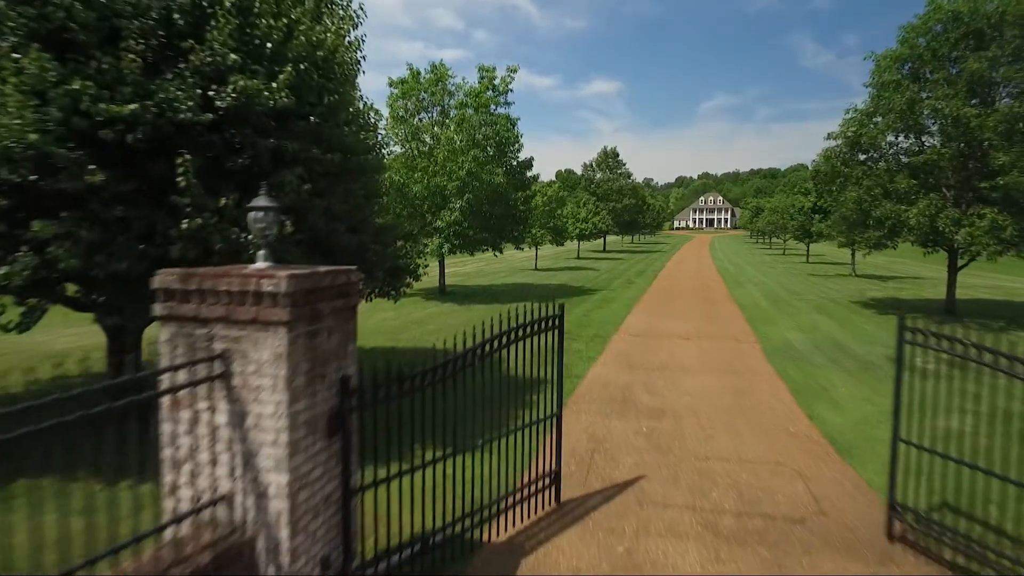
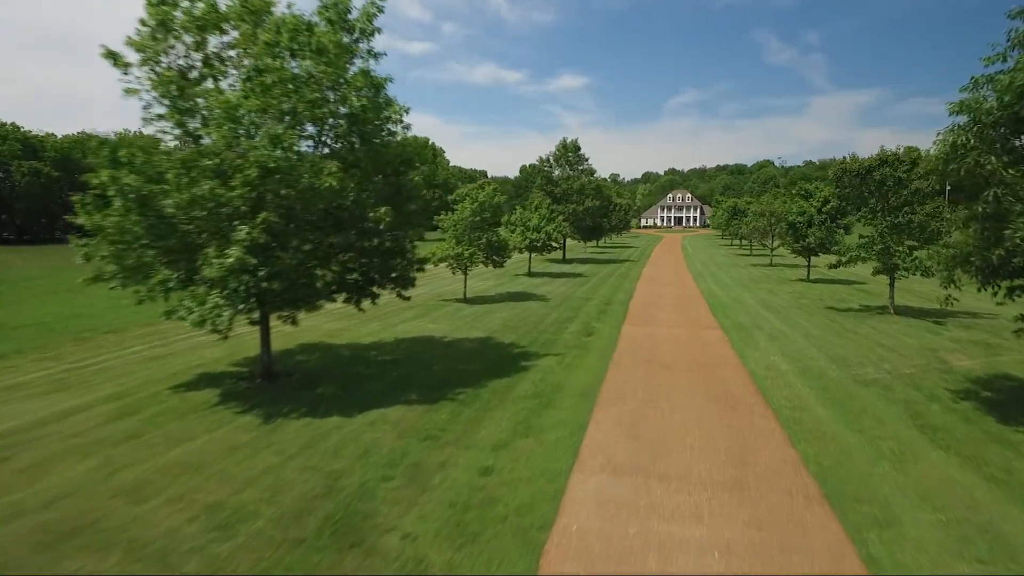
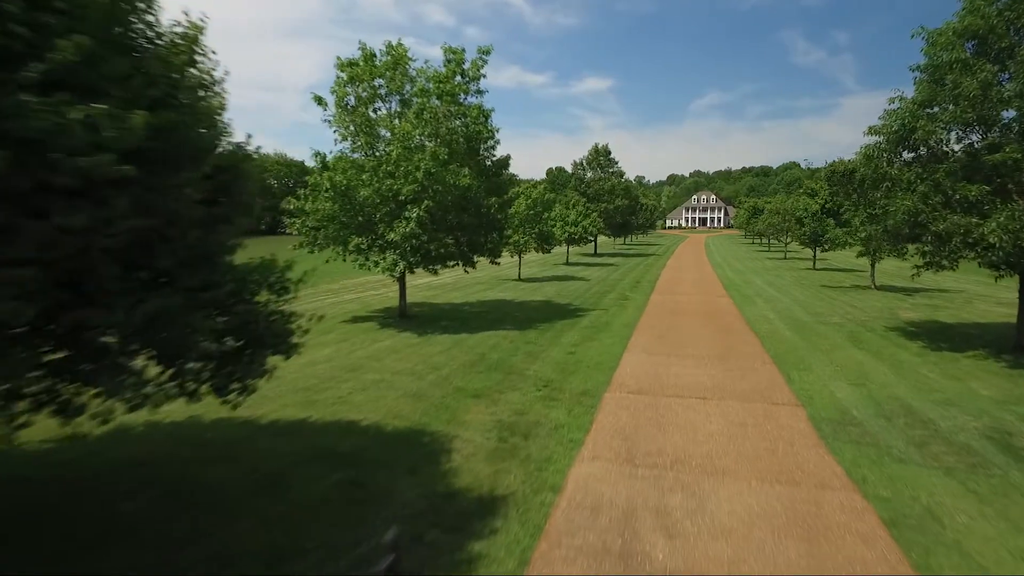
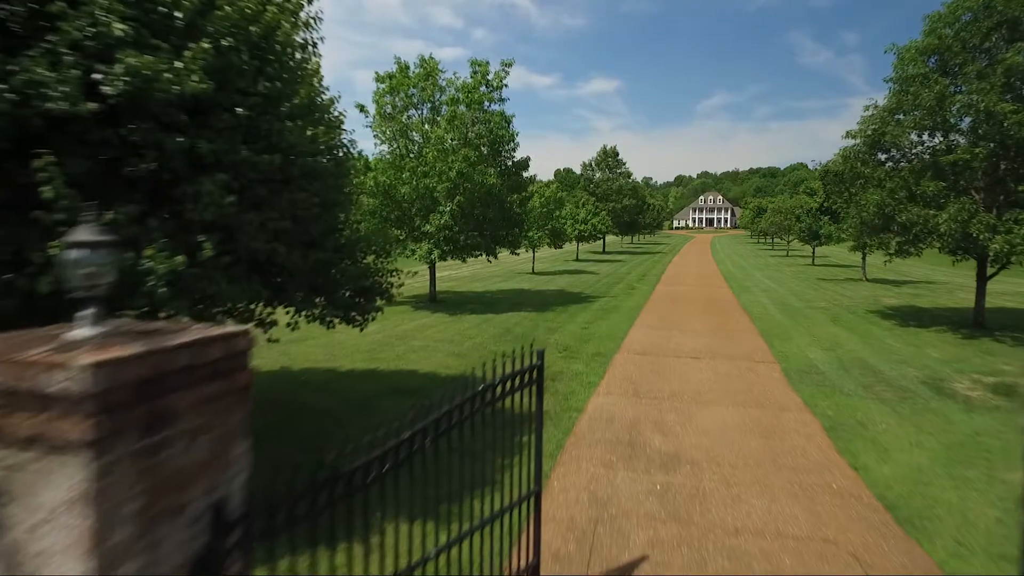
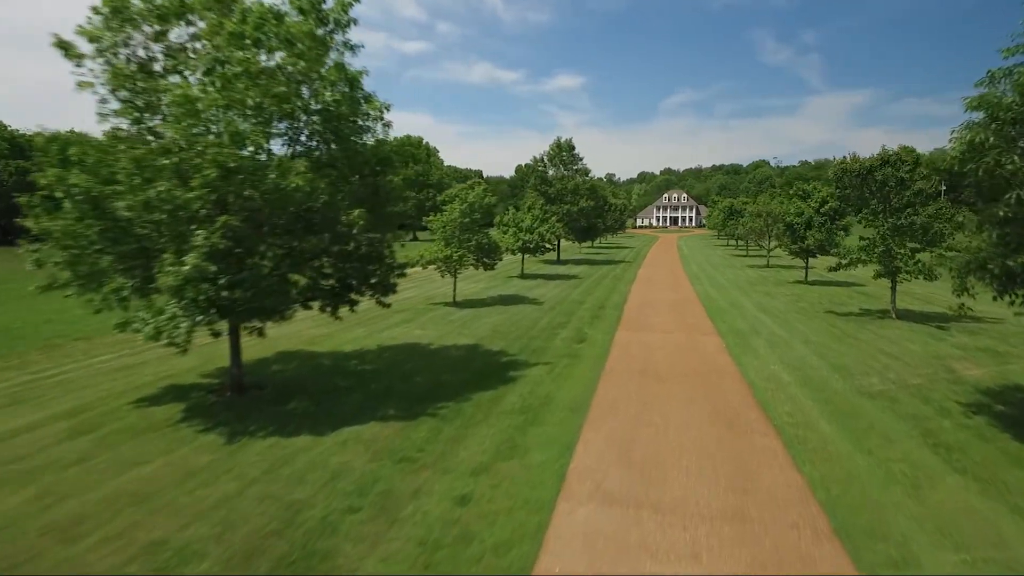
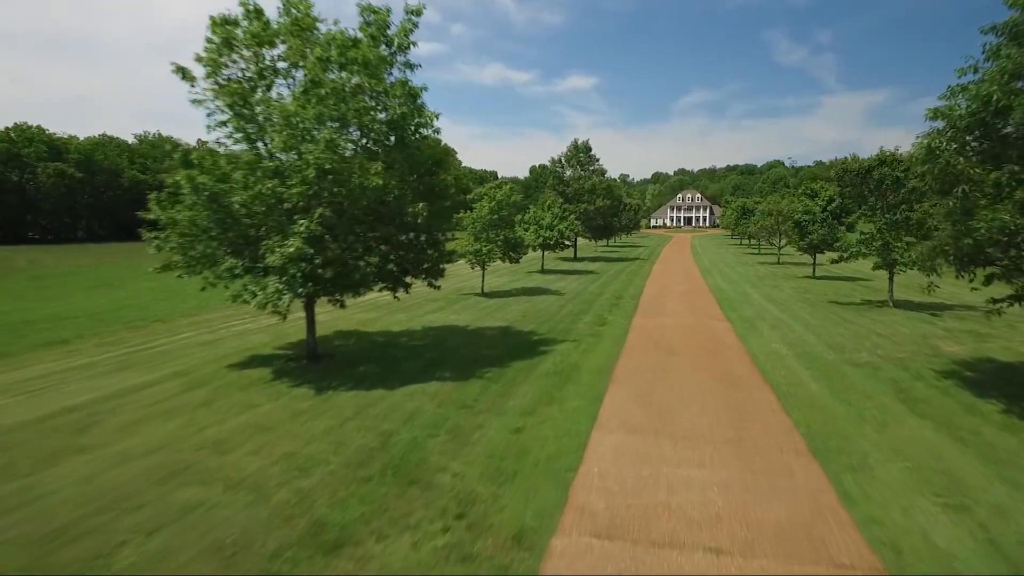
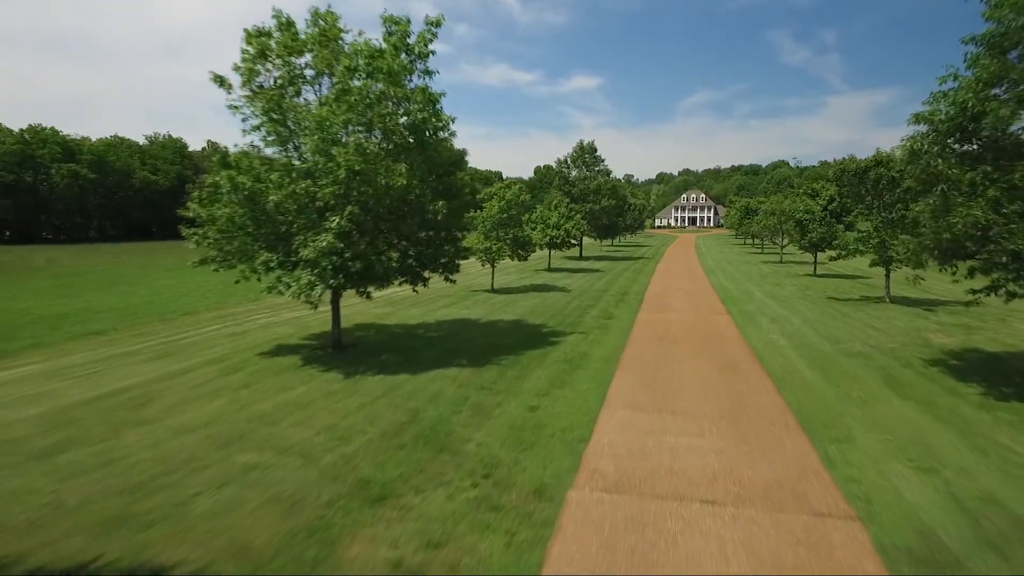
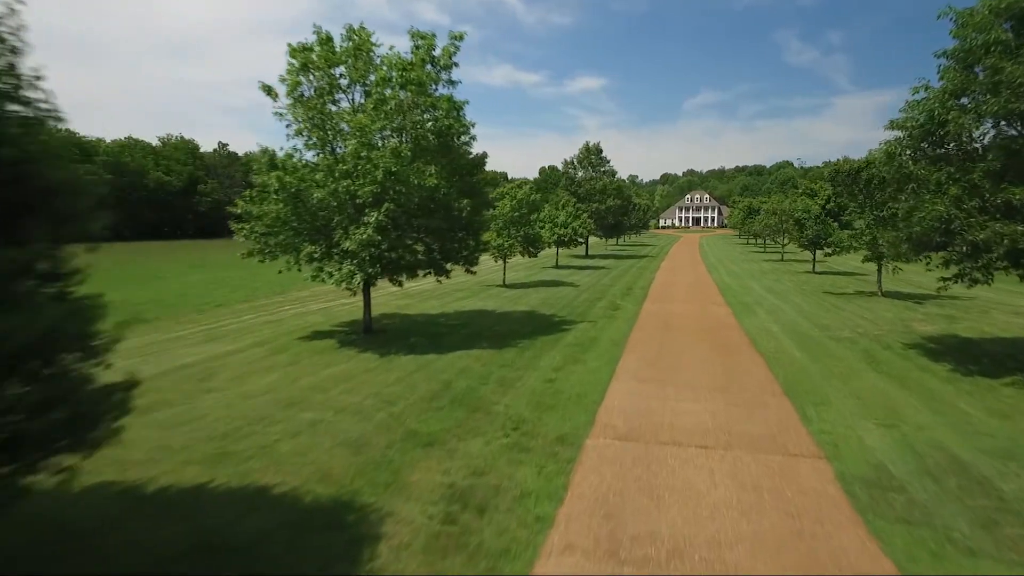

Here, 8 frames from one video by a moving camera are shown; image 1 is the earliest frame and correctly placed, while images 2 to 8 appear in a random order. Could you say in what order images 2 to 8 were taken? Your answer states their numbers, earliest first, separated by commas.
4, 3, 8, 7, 6, 2, 5
